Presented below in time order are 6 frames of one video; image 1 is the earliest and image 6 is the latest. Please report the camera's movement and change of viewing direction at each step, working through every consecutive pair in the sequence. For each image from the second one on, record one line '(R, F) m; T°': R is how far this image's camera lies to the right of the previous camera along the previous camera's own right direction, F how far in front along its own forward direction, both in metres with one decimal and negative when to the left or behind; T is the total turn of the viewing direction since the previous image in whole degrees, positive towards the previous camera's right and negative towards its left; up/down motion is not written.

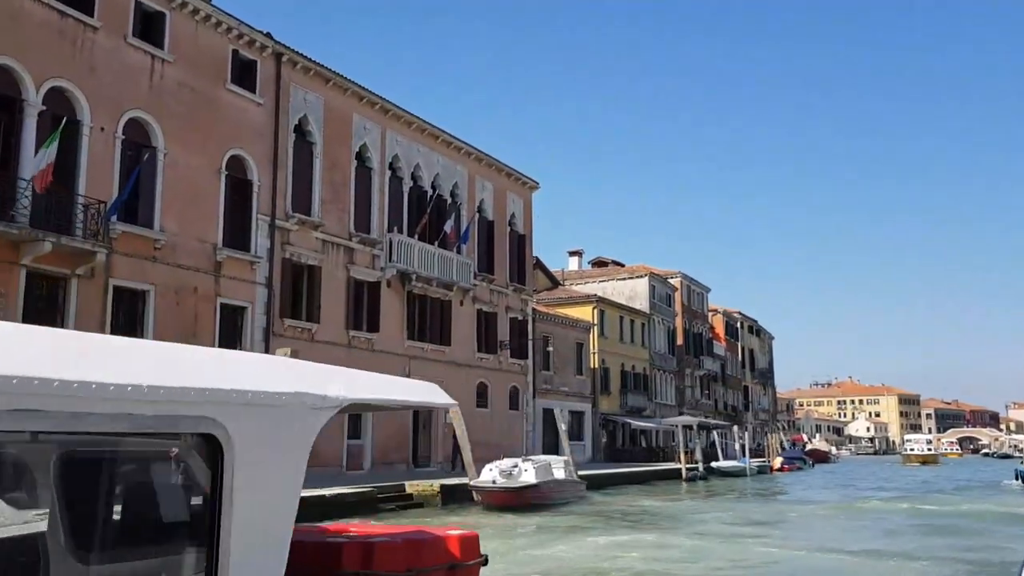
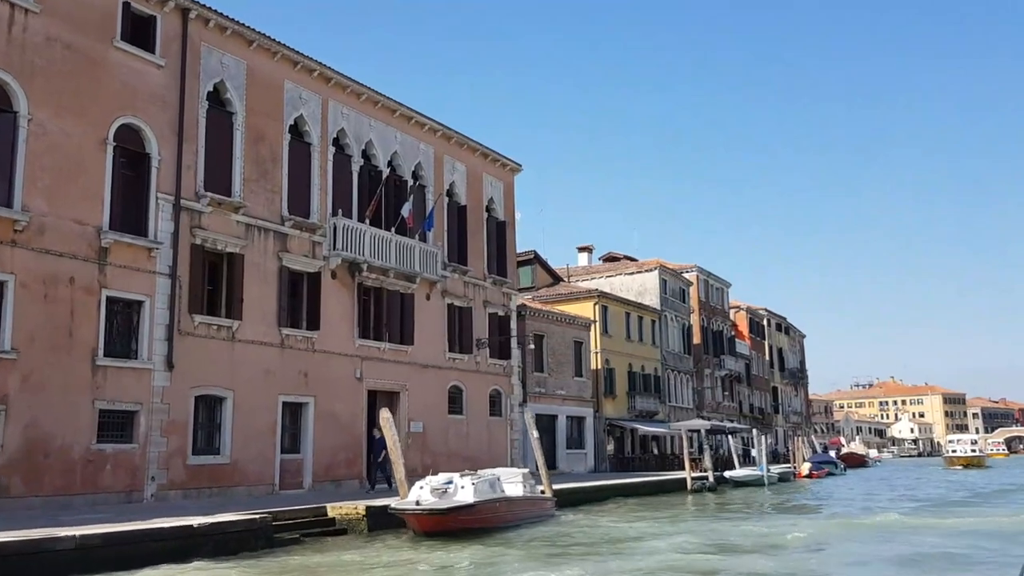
(+1.9, +3.6) m; -2°
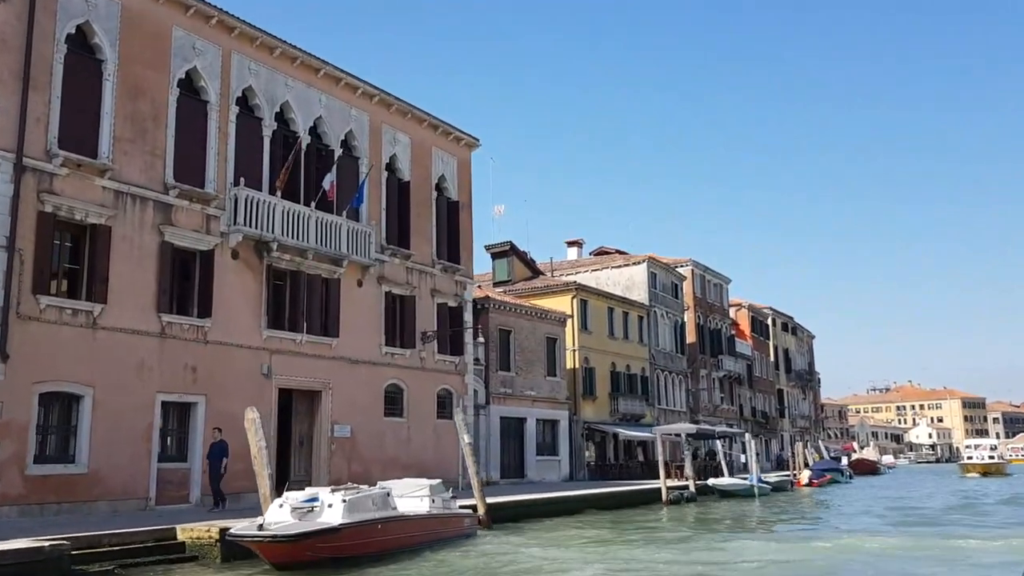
(+1.9, +3.5) m; -1°
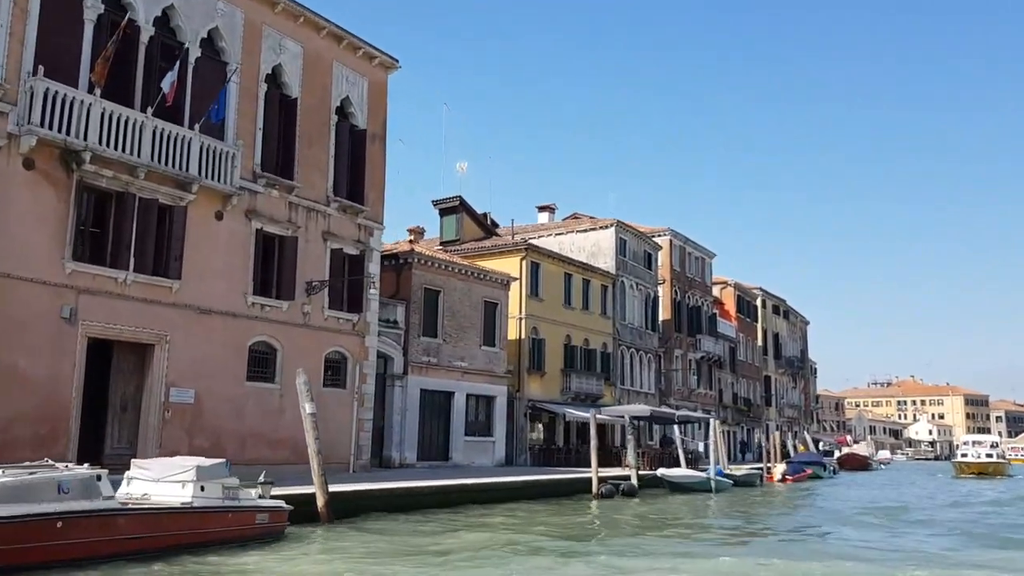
(+2.4, +4.7) m; 0°
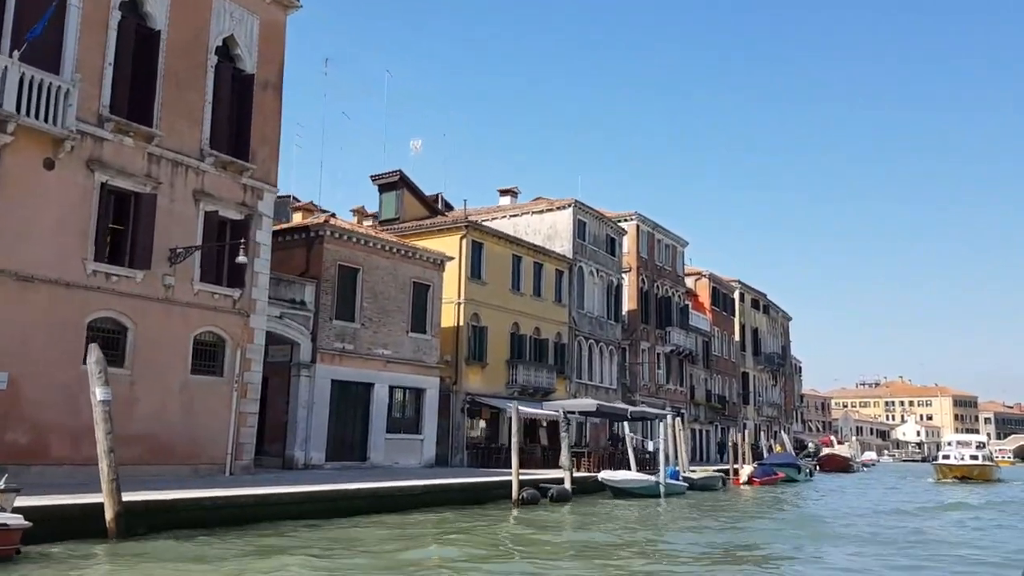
(+1.8, +3.5) m; 0°
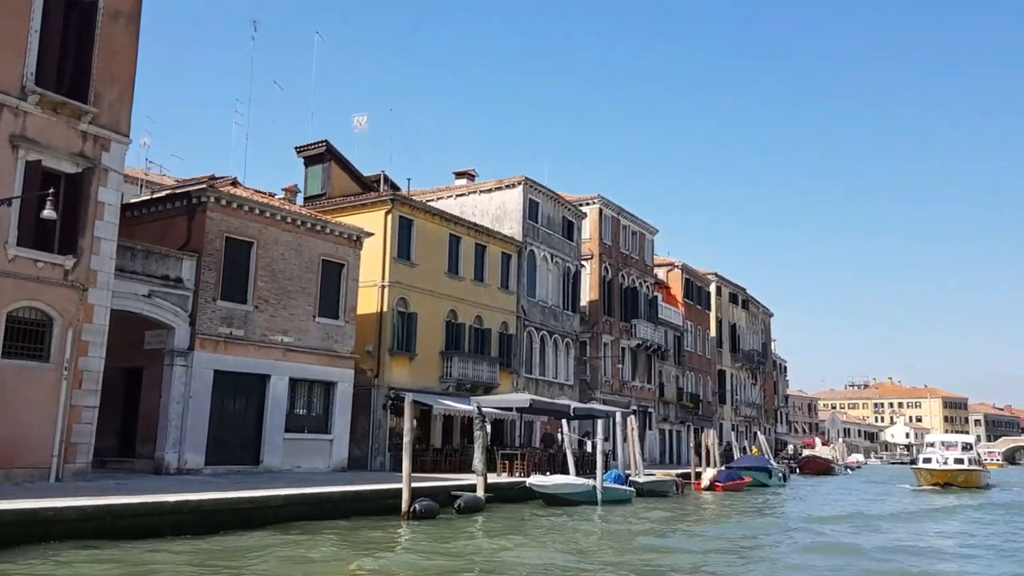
(+1.8, +3.5) m; 0°
